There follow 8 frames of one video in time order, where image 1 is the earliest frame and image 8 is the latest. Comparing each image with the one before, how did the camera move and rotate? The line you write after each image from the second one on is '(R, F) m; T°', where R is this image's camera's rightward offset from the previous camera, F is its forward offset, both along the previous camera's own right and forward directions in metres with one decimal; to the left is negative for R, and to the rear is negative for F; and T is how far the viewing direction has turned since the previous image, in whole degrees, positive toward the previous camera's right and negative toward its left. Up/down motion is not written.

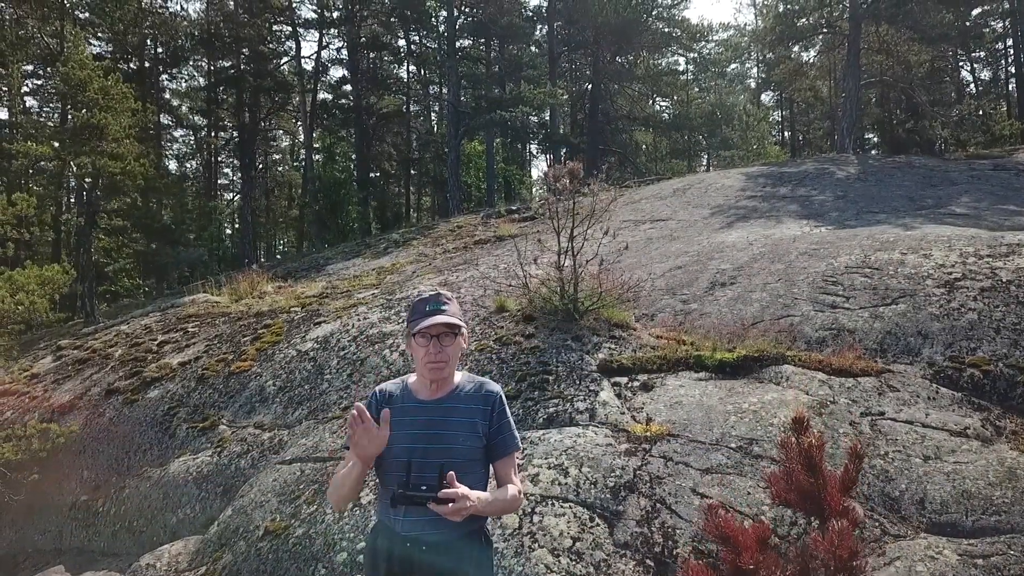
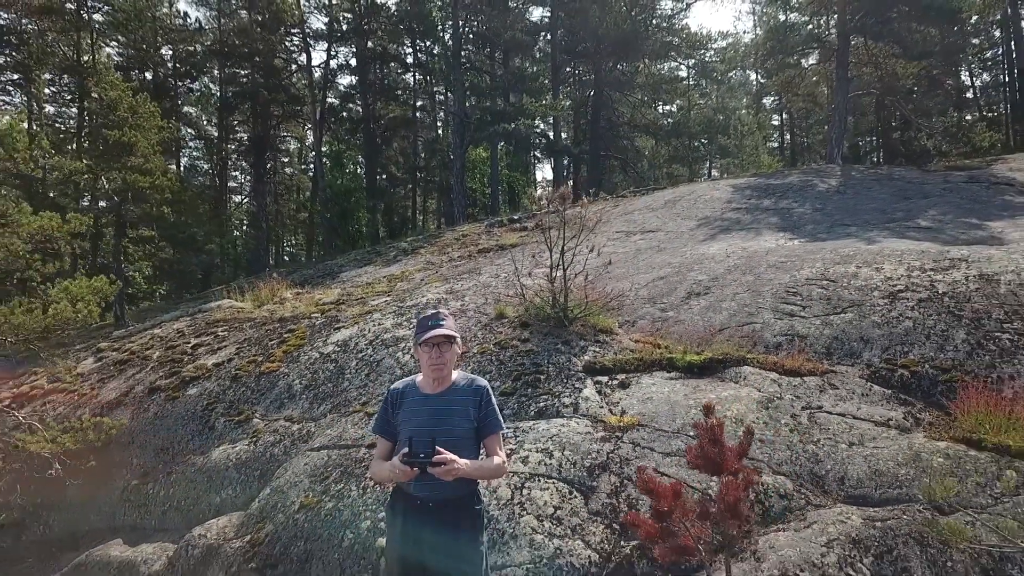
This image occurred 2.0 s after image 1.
(+0.1, -0.6) m; 0°
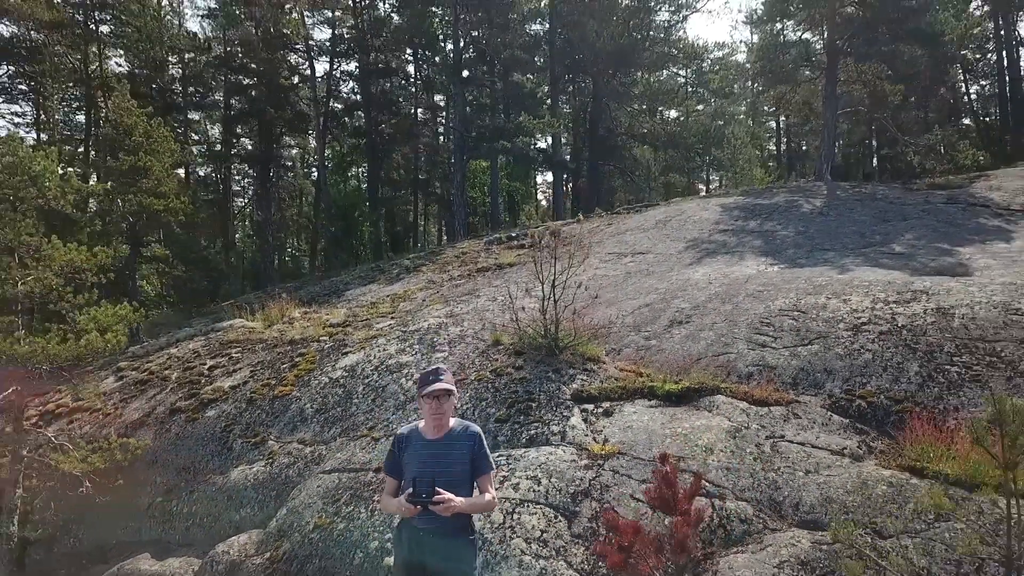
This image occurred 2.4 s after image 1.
(0.0, -0.4) m; 0°
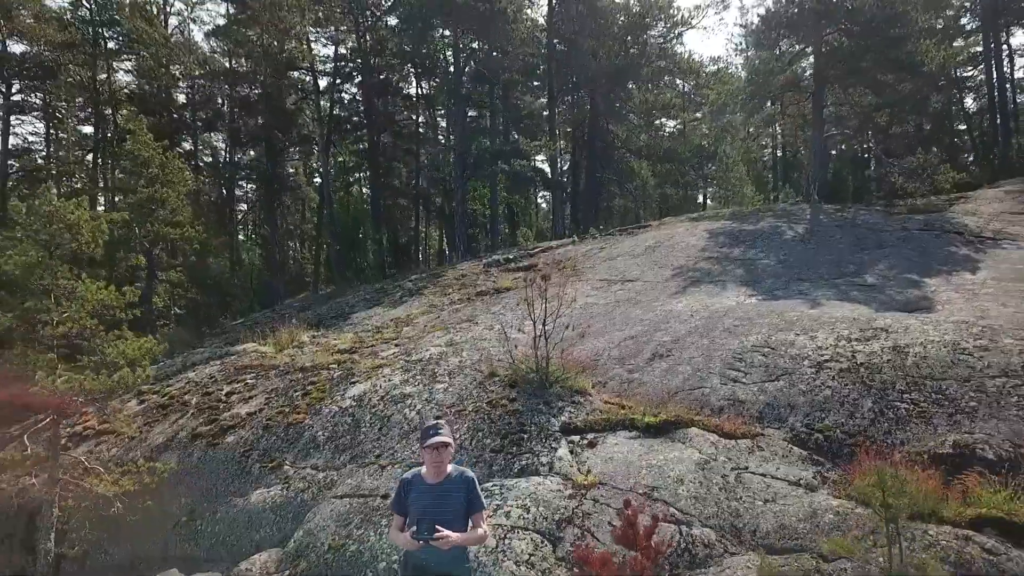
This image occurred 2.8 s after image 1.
(0.0, -0.5) m; 0°
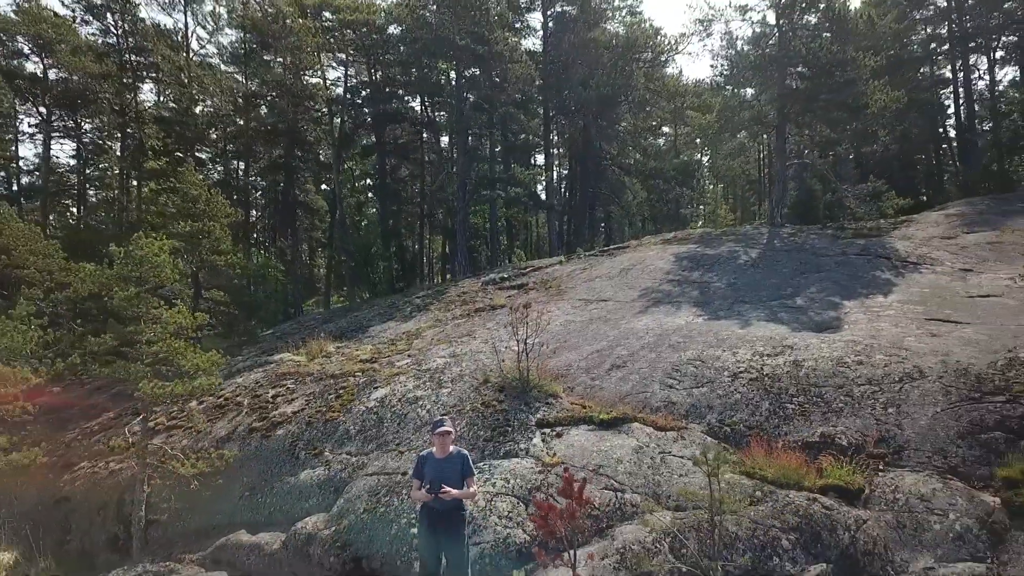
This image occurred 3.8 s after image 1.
(+0.1, -1.8) m; 0°
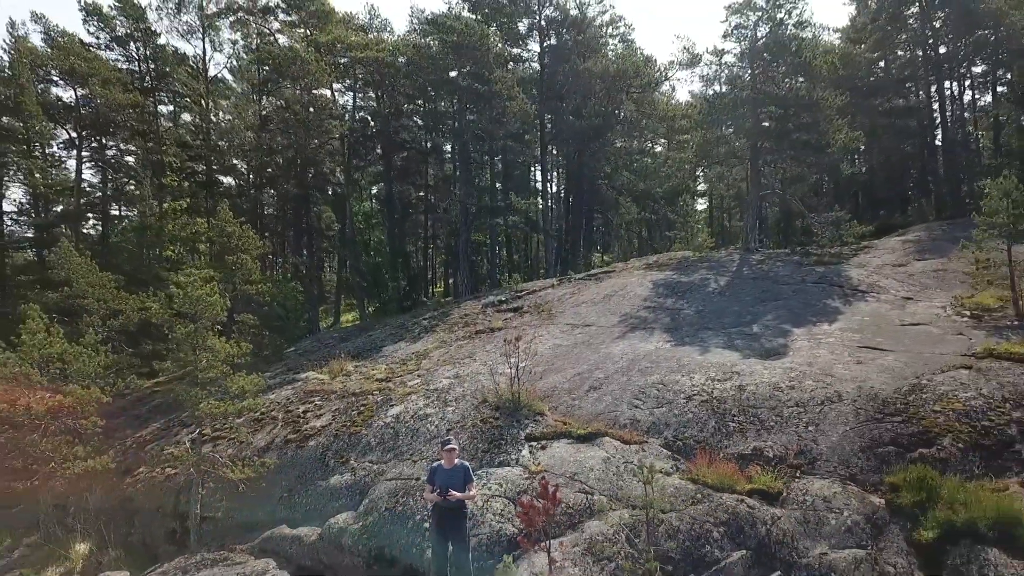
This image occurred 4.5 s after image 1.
(+0.1, -1.6) m; 0°
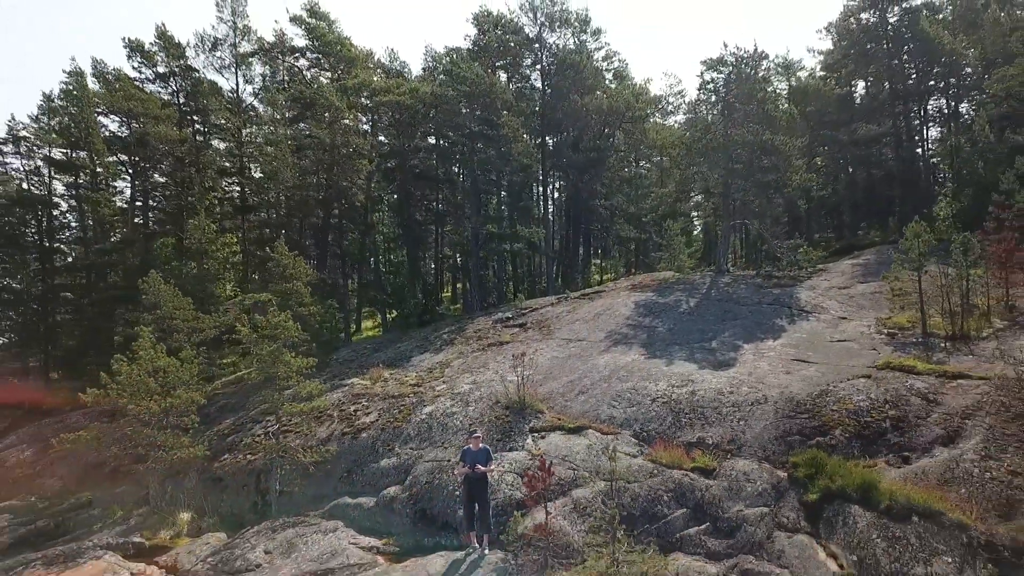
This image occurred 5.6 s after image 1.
(-0.1, -3.0) m; 0°
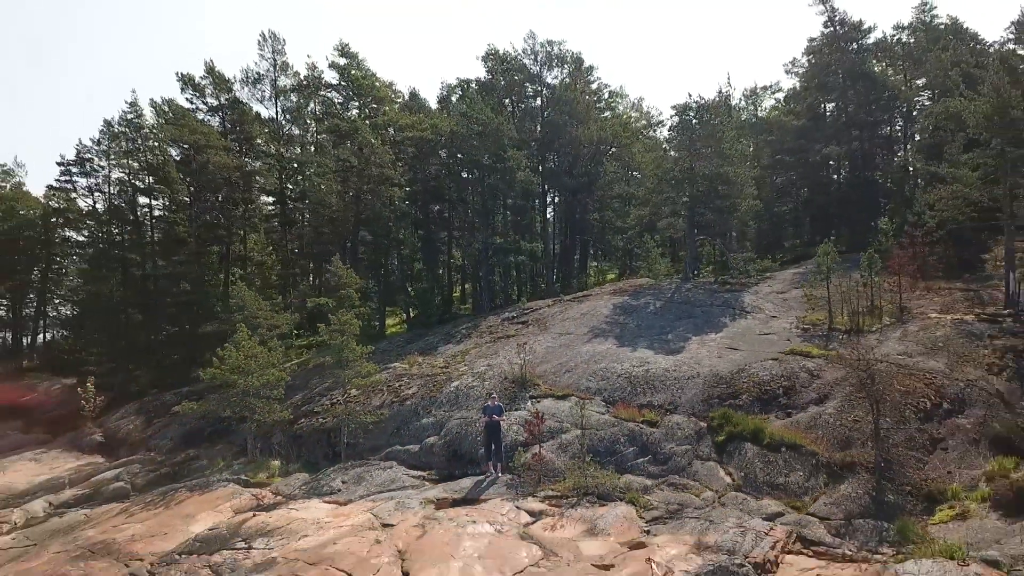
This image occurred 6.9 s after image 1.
(0.0, -4.7) m; 0°
